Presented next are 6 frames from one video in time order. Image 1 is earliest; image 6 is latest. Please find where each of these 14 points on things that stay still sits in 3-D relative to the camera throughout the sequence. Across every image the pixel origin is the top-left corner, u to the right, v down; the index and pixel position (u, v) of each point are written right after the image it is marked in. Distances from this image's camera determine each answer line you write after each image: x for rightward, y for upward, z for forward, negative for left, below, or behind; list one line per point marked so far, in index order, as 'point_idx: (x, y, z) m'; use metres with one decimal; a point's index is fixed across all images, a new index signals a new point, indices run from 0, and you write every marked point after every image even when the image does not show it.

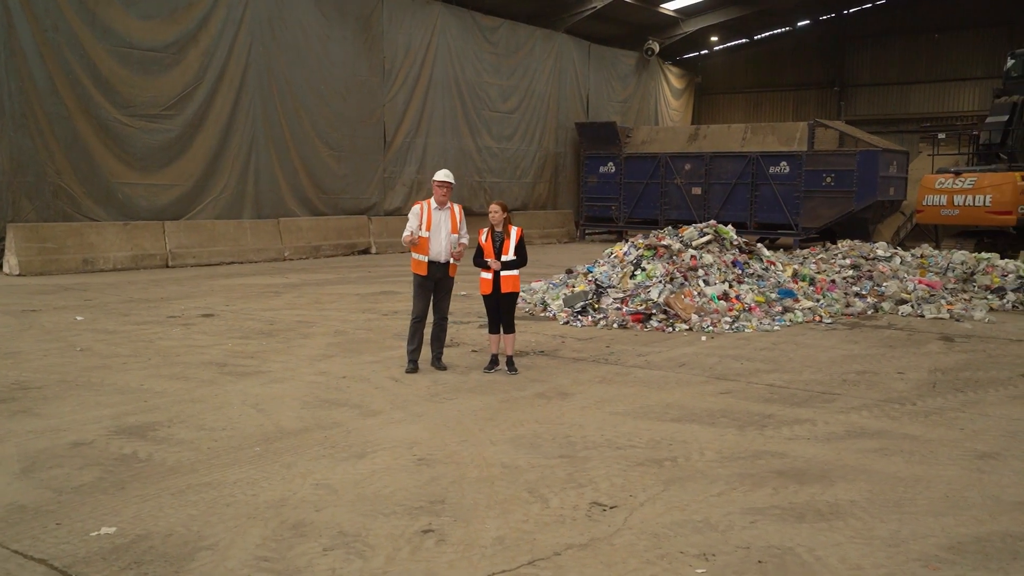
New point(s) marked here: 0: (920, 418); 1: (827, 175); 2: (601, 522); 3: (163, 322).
0: (+2.4, -0.7, +5.2) m
1: (+5.5, +2.2, +17.4) m
2: (+0.3, -0.8, +3.3) m
3: (-3.4, -0.3, +8.7) m
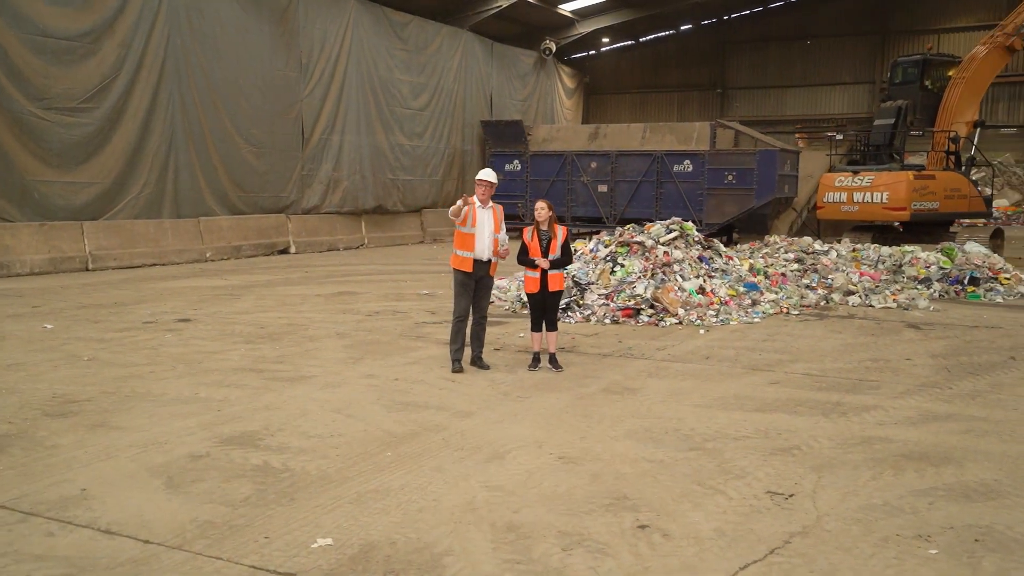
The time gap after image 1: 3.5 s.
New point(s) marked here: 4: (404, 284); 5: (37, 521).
0: (+2.8, -0.7, +5.5) m
1: (+4.2, +2.3, +18.0) m
2: (+1.1, -0.8, +3.4) m
3: (-3.3, -0.4, +8.2) m
4: (-1.6, +0.1, +13.4) m
5: (-1.6, -0.8, +3.1) m
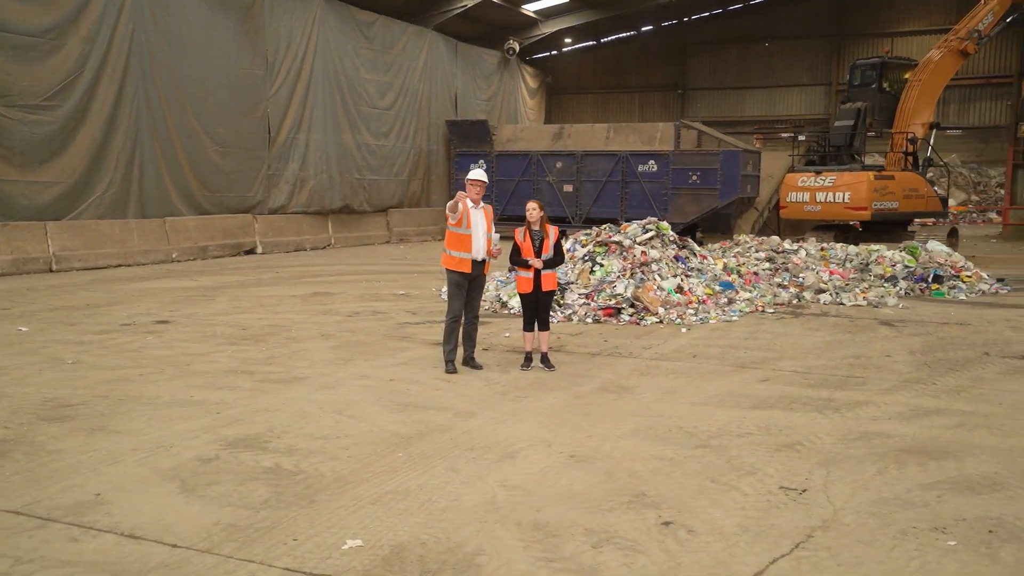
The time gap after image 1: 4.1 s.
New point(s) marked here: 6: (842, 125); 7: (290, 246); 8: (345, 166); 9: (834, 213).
0: (+2.8, -0.7, +5.7) m
1: (+3.6, +2.3, +18.2) m
2: (+1.1, -0.8, +3.4) m
3: (-3.5, -0.4, +8.1) m
4: (-2.0, +0.1, +13.3) m
5: (-1.5, -0.8, +3.1) m
6: (+6.2, +3.1, +17.0) m
7: (-4.4, +0.8, +17.7) m
8: (-3.6, +2.6, +19.5) m
9: (+5.5, +1.3, +15.7) m
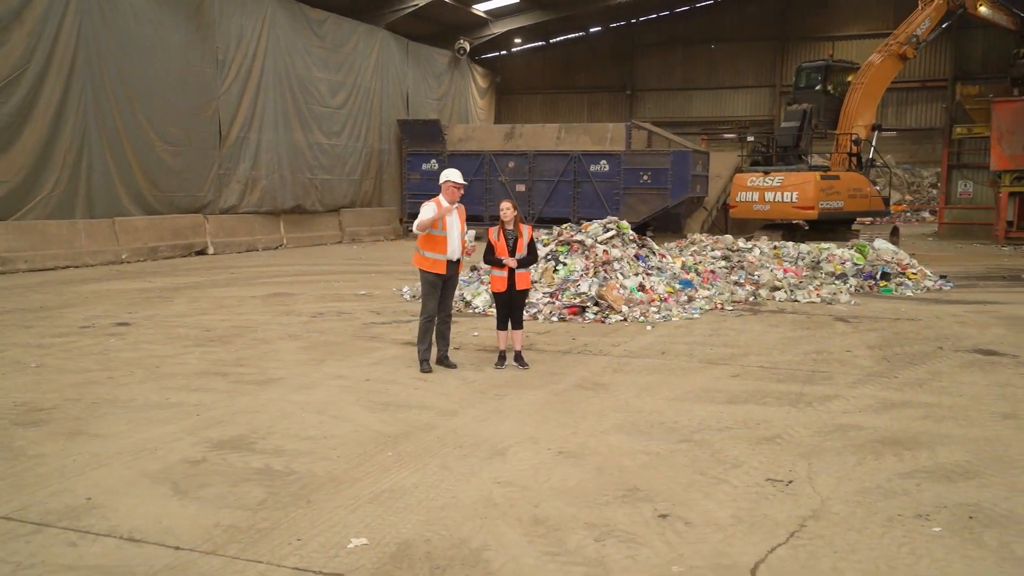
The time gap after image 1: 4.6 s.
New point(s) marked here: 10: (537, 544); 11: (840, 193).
0: (+2.6, -0.7, +5.9) m
1: (+2.7, +2.3, +18.5) m
2: (+1.1, -0.8, +3.5) m
3: (-3.8, -0.4, +7.9) m
4: (-2.6, +0.1, +13.2) m
5: (-1.5, -0.8, +3.0) m
6: (+5.4, +3.1, +17.3) m
7: (-5.2, +0.8, +17.5) m
8: (-4.6, +2.6, +19.3) m
9: (+4.8, +1.3, +16.0) m
10: (+0.1, -0.8, +3.0) m
11: (+5.8, +1.7, +16.0) m
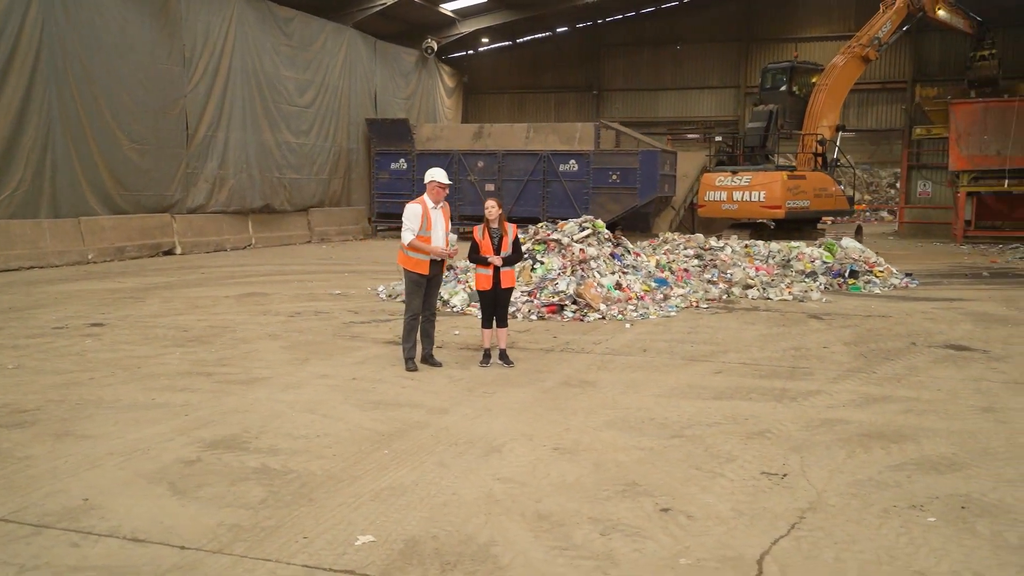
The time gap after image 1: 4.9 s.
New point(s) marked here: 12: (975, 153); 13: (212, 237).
0: (+2.5, -0.6, +6.0) m
1: (+2.1, +2.4, +18.6) m
2: (+1.1, -0.8, +3.6) m
3: (-3.9, -0.4, +7.8) m
4: (-2.9, +0.1, +13.2) m
5: (-1.5, -0.8, +3.0) m
6: (+4.8, +3.1, +17.5) m
7: (-5.7, +0.8, +17.3) m
8: (-5.2, +2.6, +19.1) m
9: (+4.3, +1.4, +16.2) m
10: (+0.1, -0.8, +3.0) m
11: (+5.3, +1.7, +16.2) m
12: (+9.1, +2.7, +18.0) m
13: (-5.7, +1.0, +17.4) m
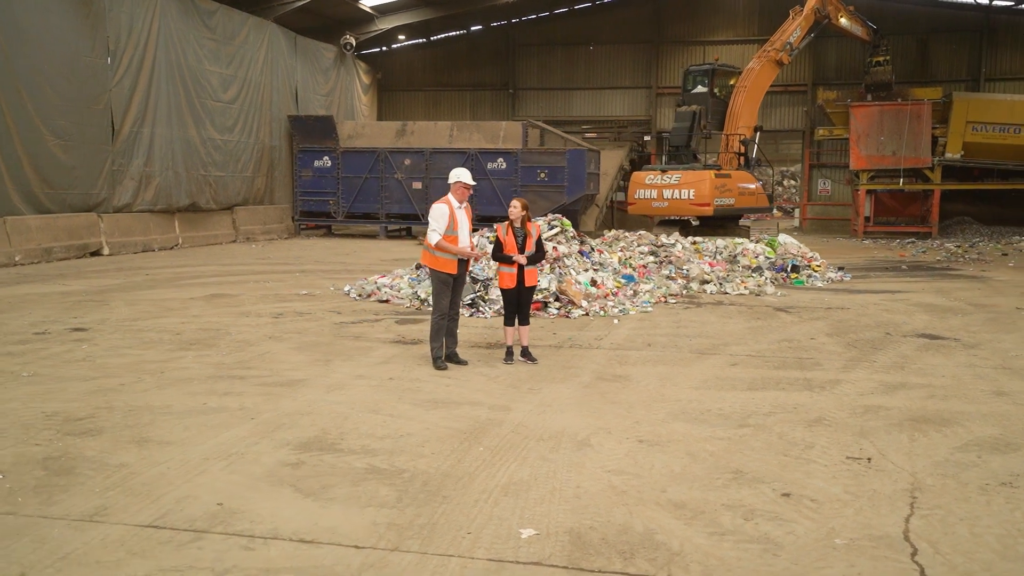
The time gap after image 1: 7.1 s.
0: (+2.7, -0.6, +6.4) m
1: (+1.0, +2.4, +18.8) m
2: (+1.6, -0.8, +3.8) m
3: (-3.9, -0.4, +7.4) m
4: (-3.5, +0.1, +12.9) m
5: (-1.0, -0.8, +2.9) m
6: (+3.8, +3.2, +18.1) m
7: (-6.7, +0.8, +16.7) m
8: (-6.3, +2.6, +18.6) m
9: (+3.4, +1.5, +16.7) m
10: (+0.6, -0.8, +3.1) m
11: (+4.4, +1.8, +16.8) m
12: (+8.0, +2.8, +19.0) m
13: (-6.7, +0.9, +16.9) m
